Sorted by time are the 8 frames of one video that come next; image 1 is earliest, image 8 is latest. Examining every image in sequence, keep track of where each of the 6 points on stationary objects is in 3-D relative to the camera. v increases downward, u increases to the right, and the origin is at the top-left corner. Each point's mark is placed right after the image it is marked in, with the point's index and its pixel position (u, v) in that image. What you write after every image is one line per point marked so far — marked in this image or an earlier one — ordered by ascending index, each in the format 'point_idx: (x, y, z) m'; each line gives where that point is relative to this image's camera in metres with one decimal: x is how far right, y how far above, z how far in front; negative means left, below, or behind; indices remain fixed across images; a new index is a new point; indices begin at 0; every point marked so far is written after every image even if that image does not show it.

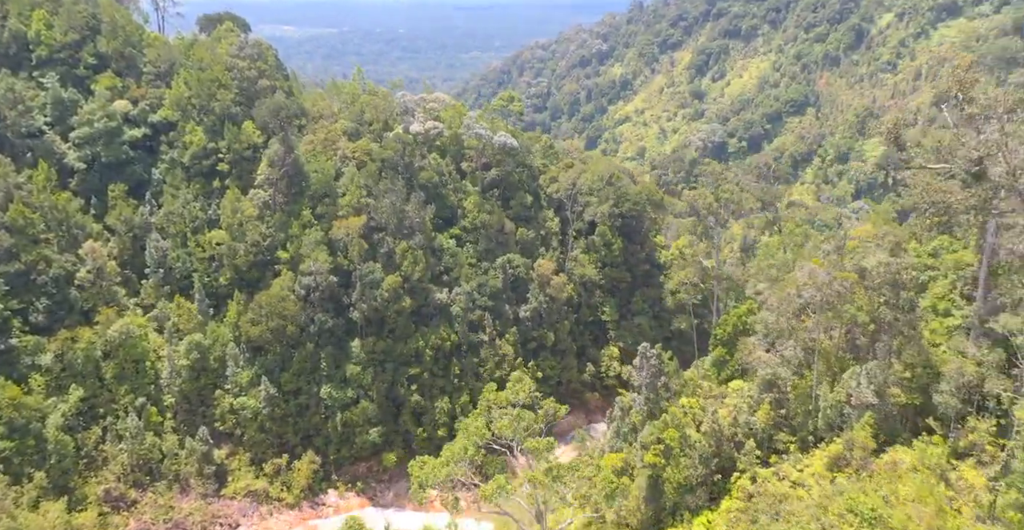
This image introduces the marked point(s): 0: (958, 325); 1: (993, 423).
0: (+11.1, -1.5, +19.4) m
1: (+10.8, -3.5, +17.4) m
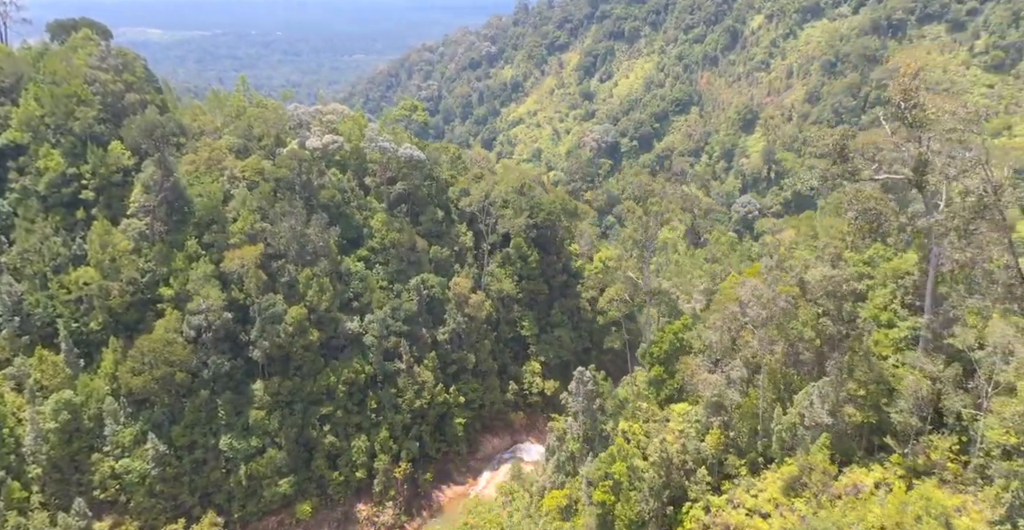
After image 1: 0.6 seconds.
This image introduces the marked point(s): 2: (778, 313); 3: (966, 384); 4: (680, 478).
0: (+9.5, -1.7, +18.8) m
1: (+9.5, -3.7, +16.7) m
2: (+6.7, -1.3, +19.7) m
3: (+9.8, -2.6, +16.7) m
4: (+4.3, -5.5, +20.0) m
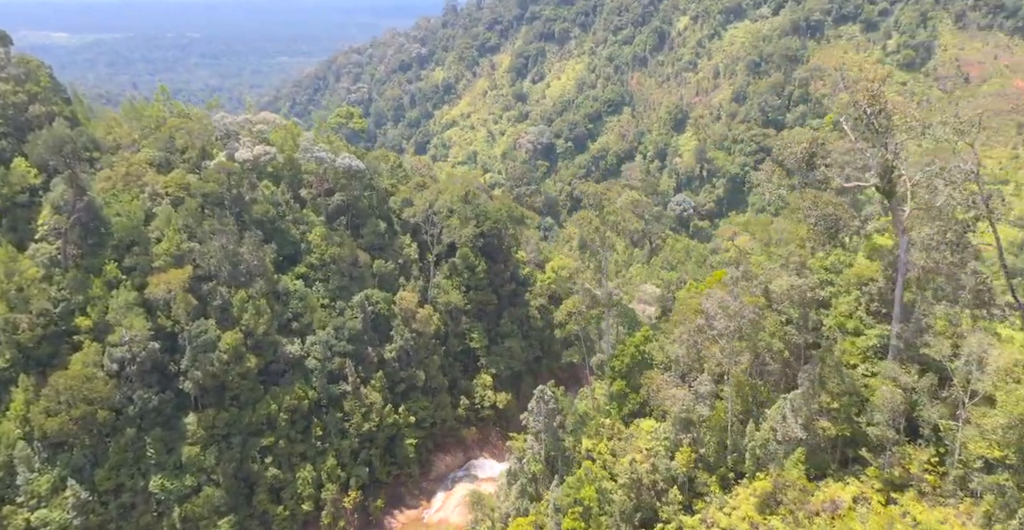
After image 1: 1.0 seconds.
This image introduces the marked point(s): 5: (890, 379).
0: (+8.5, -1.9, +18.3) m
1: (+8.8, -3.9, +16.2) m
2: (+5.7, -1.5, +19.0) m
3: (+9.0, -2.7, +16.3) m
4: (+3.4, -5.8, +19.1) m
5: (+8.1, -2.4, +16.8) m
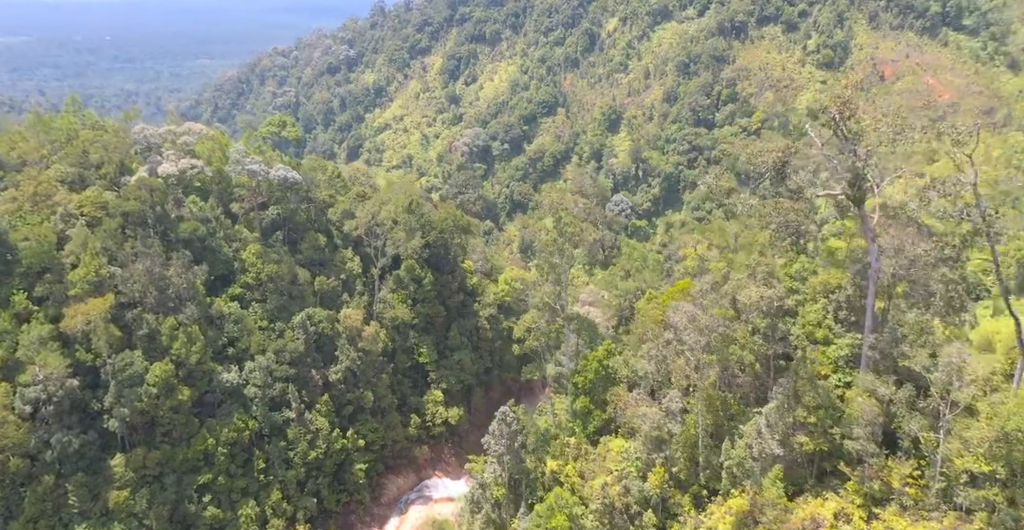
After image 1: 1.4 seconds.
0: (+7.6, -2.0, +17.8) m
1: (+8.1, -4.0, +15.7) m
2: (+4.8, -1.7, +18.2) m
3: (+8.3, -2.8, +15.8) m
4: (+2.6, -6.1, +18.2) m
5: (+7.4, -2.6, +16.2) m
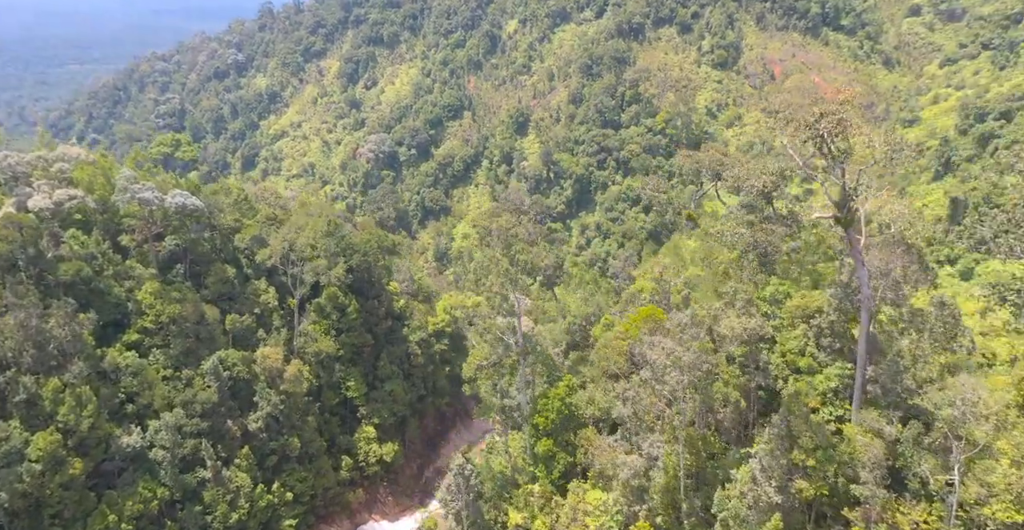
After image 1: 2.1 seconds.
0: (+6.8, -2.5, +16.6) m
1: (+7.6, -4.5, +14.6) m
2: (+3.9, -2.3, +16.6) m
3: (+7.7, -3.3, +14.7) m
4: (+1.9, -6.8, +16.3) m
5: (+6.8, -3.1, +14.9) m
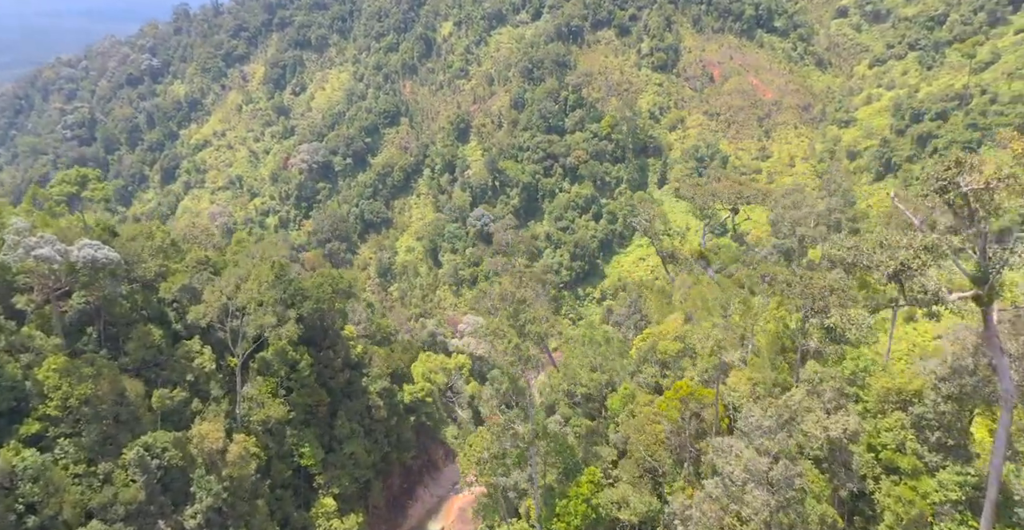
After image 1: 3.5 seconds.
0: (+7.3, -3.7, +13.4) m
1: (+8.3, -5.7, +11.4) m
2: (+4.4, -3.7, +13.1) m
3: (+8.4, -4.5, +11.6) m
4: (+2.6, -8.2, +12.7) m
5: (+7.4, -4.3, +11.7) m
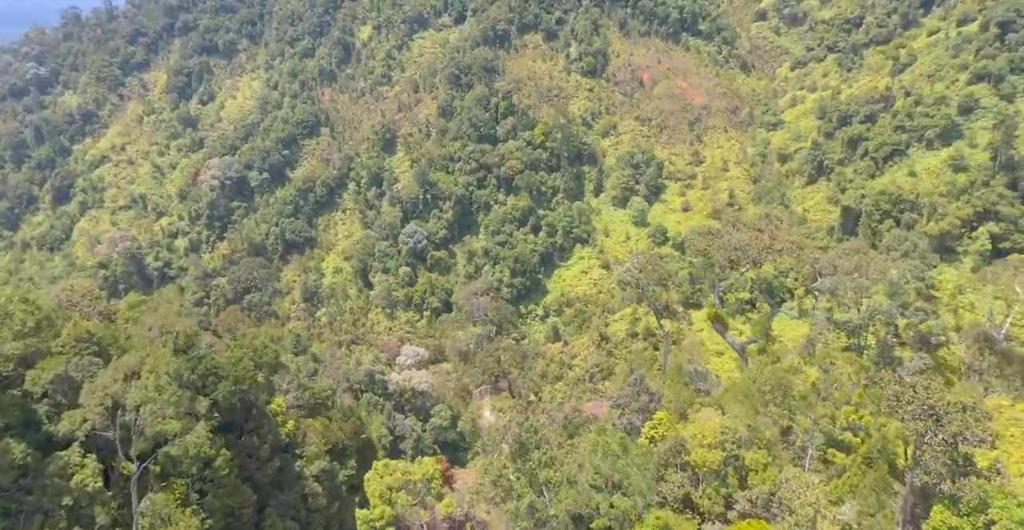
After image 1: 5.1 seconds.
0: (+7.8, -5.1, +9.4) m
1: (+9.1, -7.0, +7.5) m
2: (+4.9, -5.1, +8.8) m
3: (+9.1, -5.8, +7.7) m
4: (+3.3, -9.6, +8.2) m
5: (+8.1, -5.6, +7.7) m
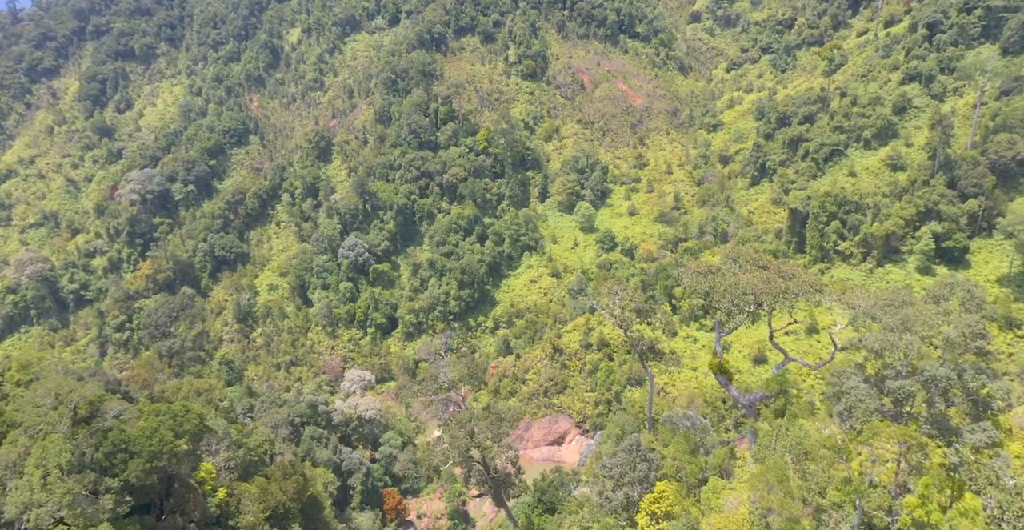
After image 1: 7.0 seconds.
0: (+8.5, -5.6, +6.9) m
1: (+10.0, -7.5, +5.2) m
2: (+5.7, -5.7, +6.1) m
3: (+10.0, -6.3, +5.3) m
4: (+4.3, -10.3, +5.3) m
5: (+9.0, -6.2, +5.3) m
